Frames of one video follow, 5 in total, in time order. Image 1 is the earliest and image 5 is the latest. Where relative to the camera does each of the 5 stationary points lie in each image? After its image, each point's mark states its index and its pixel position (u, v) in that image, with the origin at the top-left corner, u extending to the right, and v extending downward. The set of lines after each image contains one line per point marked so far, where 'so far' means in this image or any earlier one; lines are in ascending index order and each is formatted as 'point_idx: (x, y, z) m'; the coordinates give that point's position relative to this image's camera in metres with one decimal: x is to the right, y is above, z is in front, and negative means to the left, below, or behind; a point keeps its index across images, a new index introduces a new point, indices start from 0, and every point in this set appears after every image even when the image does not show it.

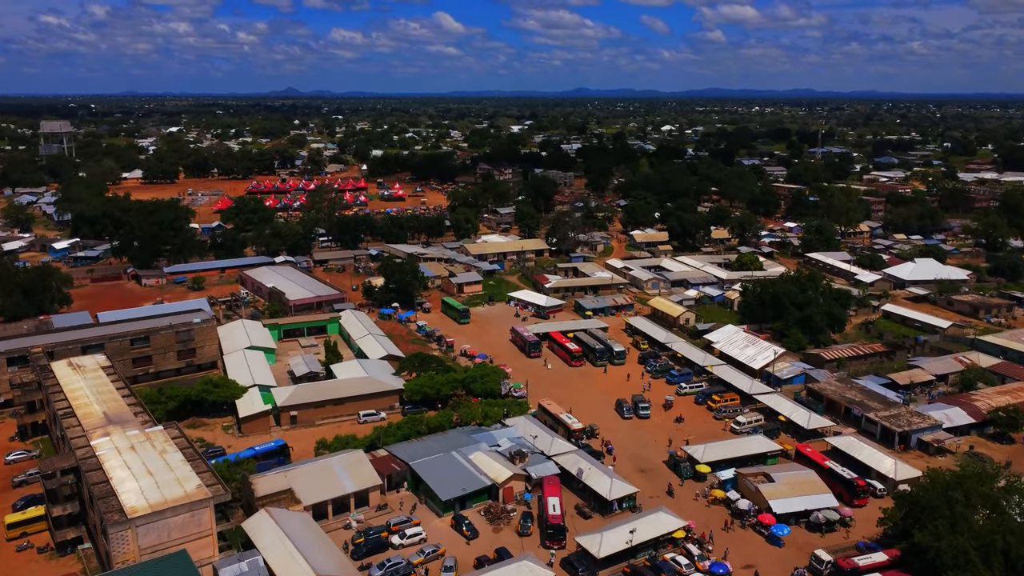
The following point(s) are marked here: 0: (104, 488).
0: (-7.0, -3.4, +17.0) m
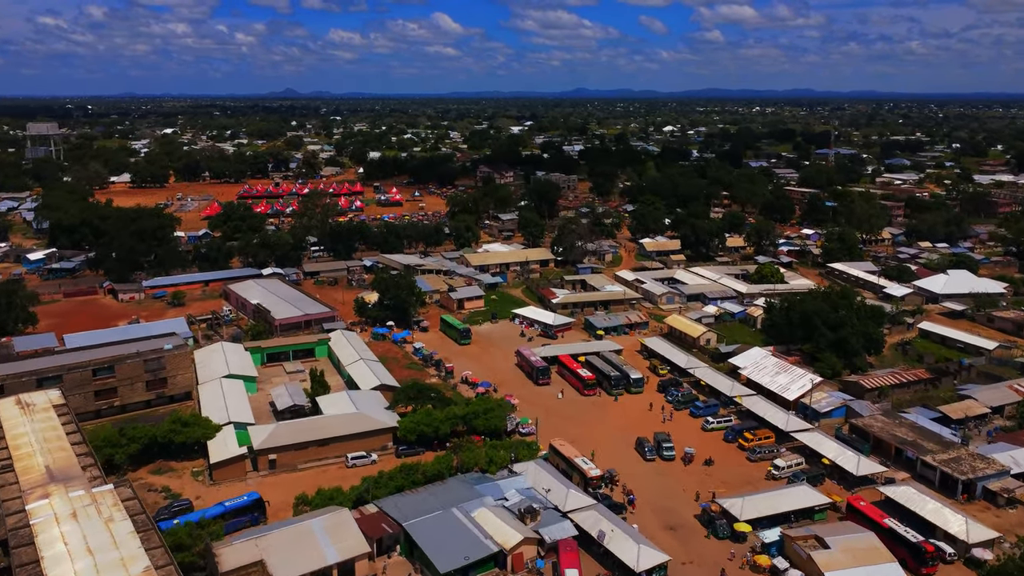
0: (-6.8, -4.0, +14.1) m
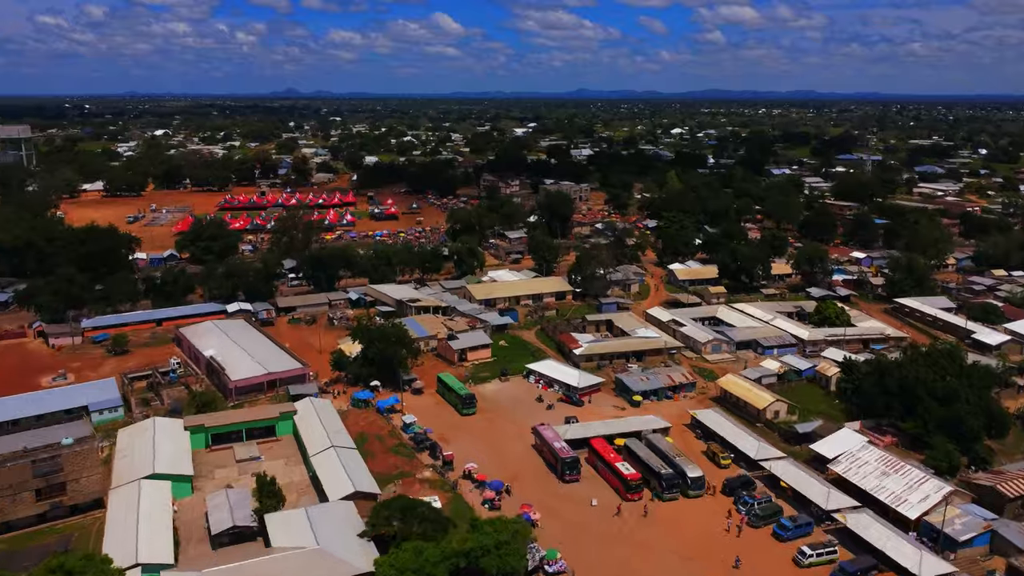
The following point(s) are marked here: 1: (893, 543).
0: (-6.4, -5.4, +7.2) m
1: (+6.8, -4.5, +17.8) m
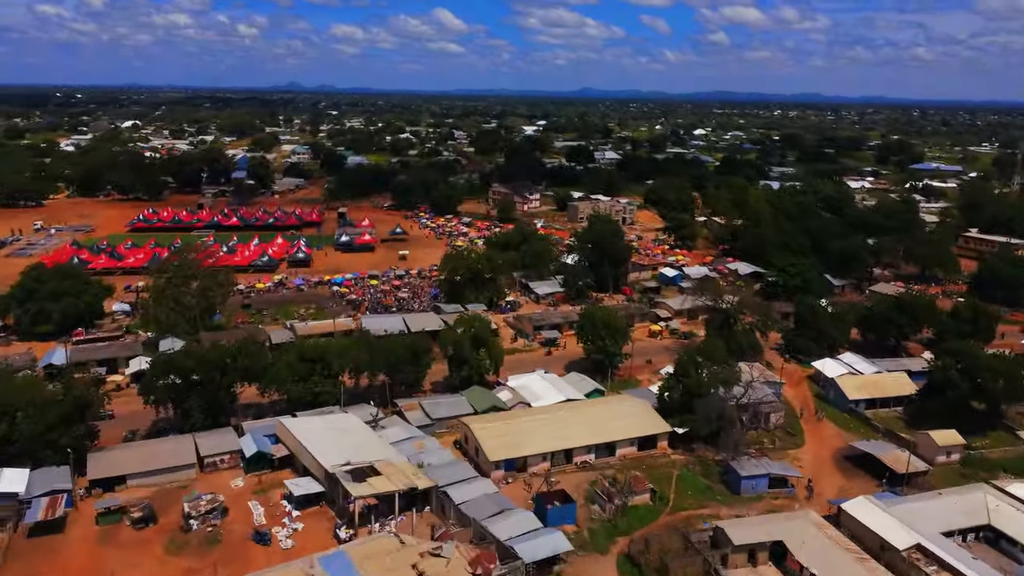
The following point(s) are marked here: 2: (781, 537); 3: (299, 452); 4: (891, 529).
0: (-5.6, -8.3, -11.6) m
1: (+7.6, -7.6, -1.1) m
2: (+4.4, -4.1, +16.3) m
3: (-4.2, -3.1, +19.3) m
4: (+6.3, -4.0, +16.5) m
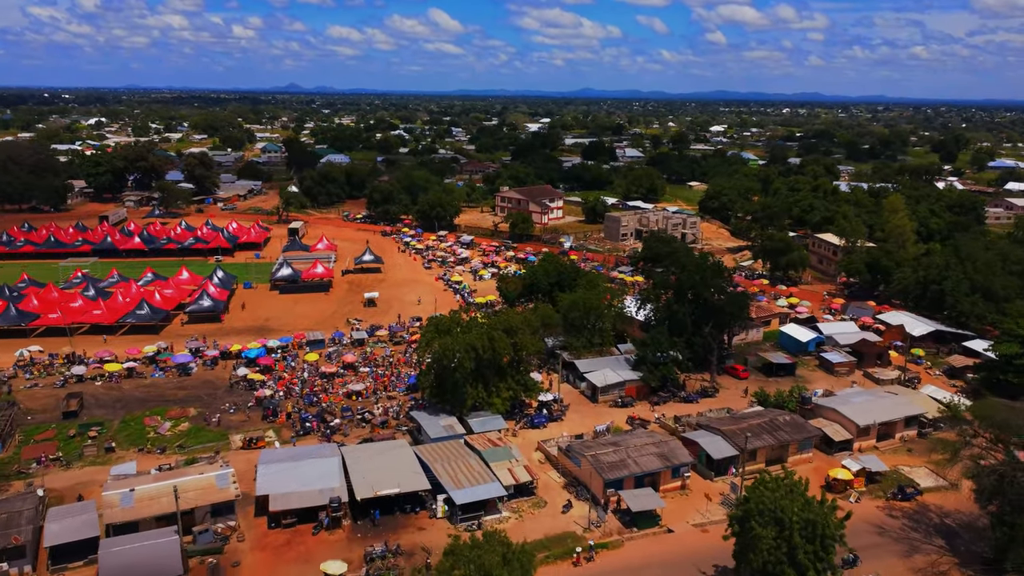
0: (-4.7, -10.1, -27.0) m
1: (+8.5, -9.3, -16.4) m
2: (+5.2, -5.8, +0.9) m
3: (-3.5, -4.9, +3.9) m
4: (+7.1, -5.7, +1.2) m
